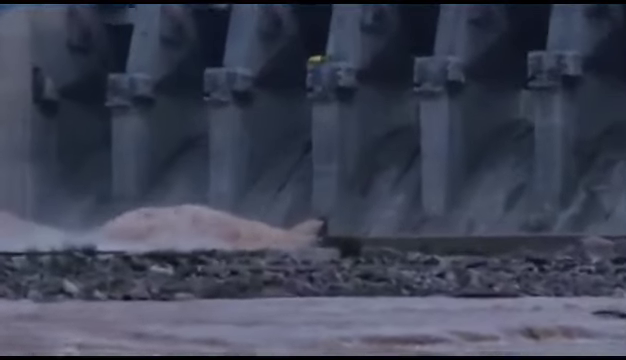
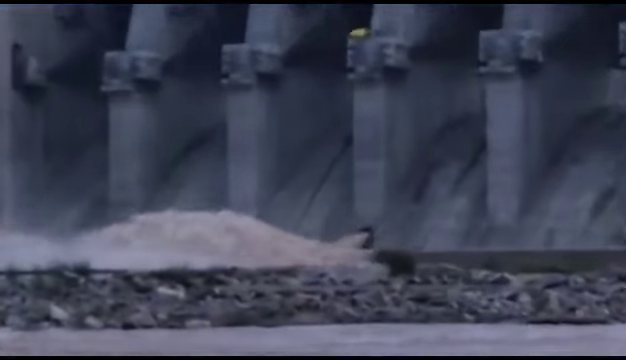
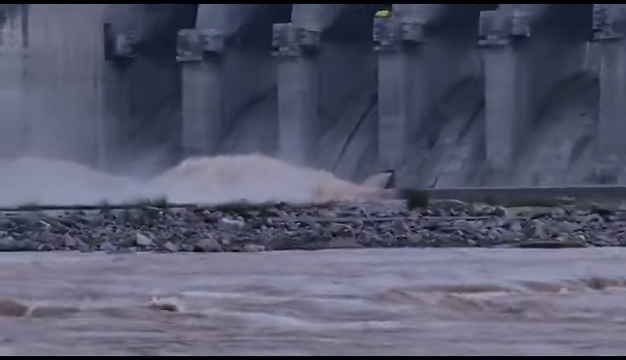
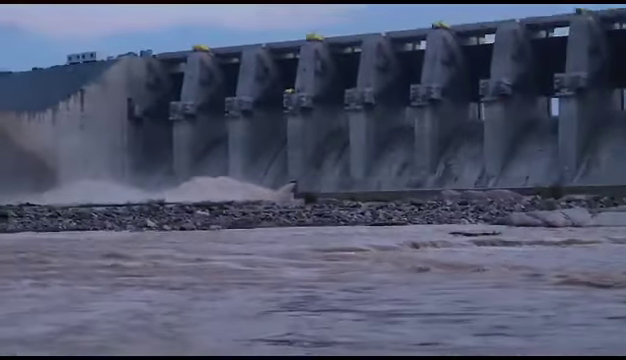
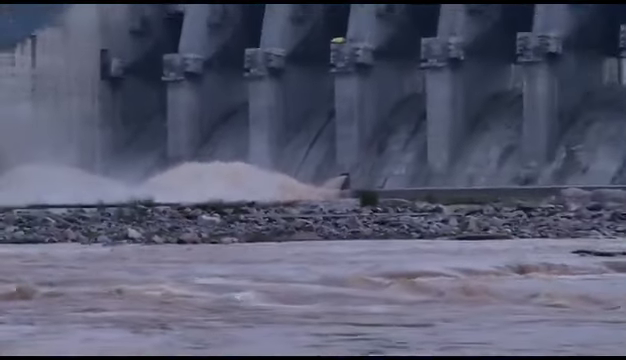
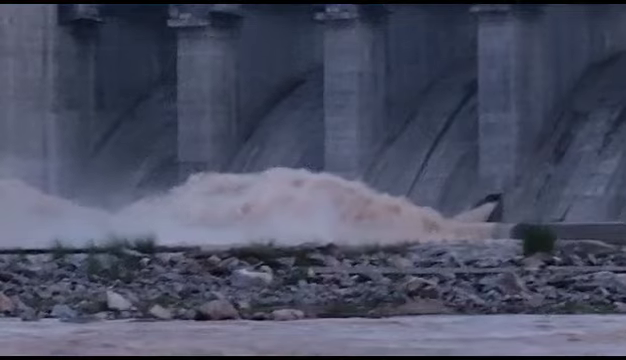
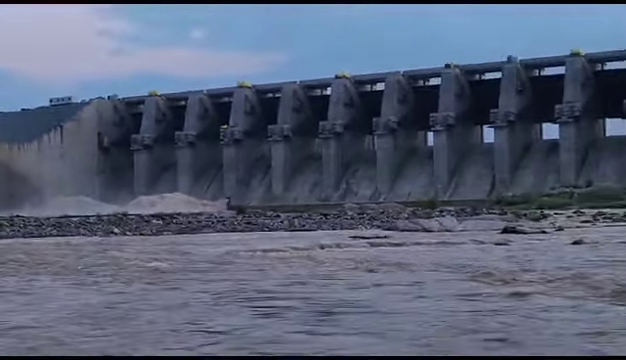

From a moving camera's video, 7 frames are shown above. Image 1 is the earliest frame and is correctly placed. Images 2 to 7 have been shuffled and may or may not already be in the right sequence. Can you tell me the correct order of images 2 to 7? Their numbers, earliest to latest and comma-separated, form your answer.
2, 6, 3, 5, 4, 7
